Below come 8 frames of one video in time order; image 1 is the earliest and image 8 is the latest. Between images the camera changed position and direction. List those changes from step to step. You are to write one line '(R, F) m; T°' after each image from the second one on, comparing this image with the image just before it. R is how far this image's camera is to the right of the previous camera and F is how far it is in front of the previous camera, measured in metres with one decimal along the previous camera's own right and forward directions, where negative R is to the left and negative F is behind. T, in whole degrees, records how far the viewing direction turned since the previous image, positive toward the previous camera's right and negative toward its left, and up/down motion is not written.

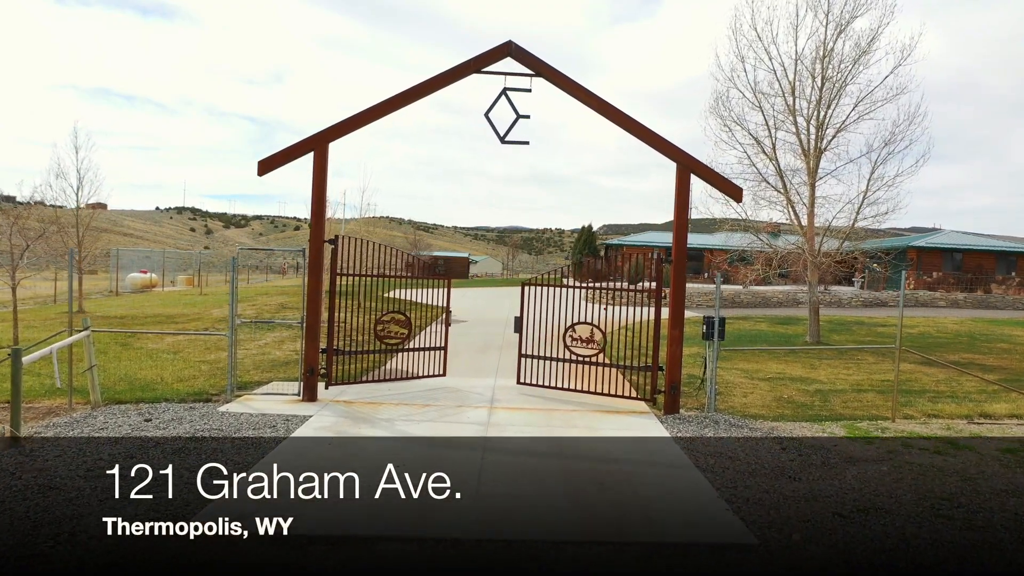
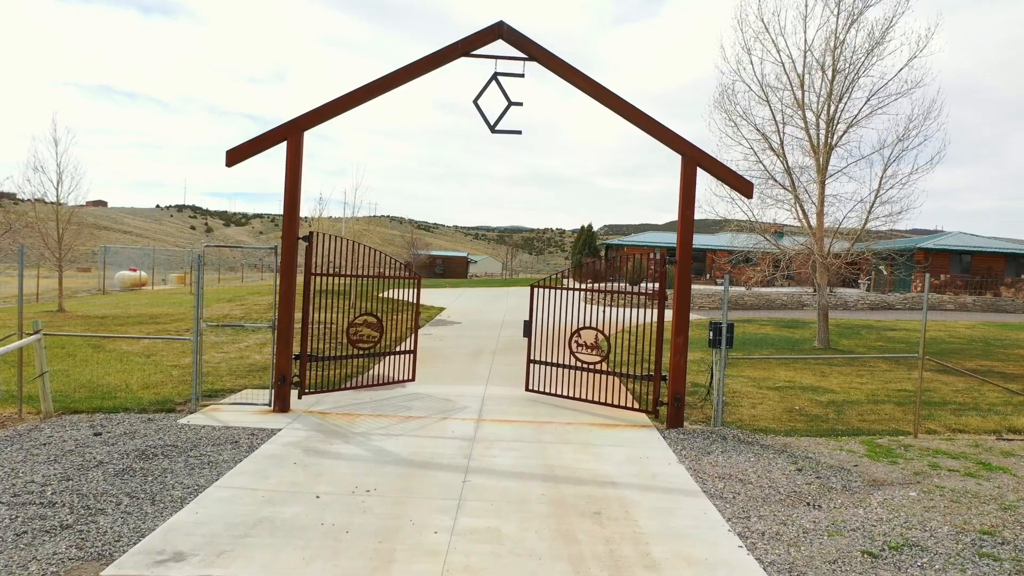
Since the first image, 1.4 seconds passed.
(+0.1, +0.6) m; 0°
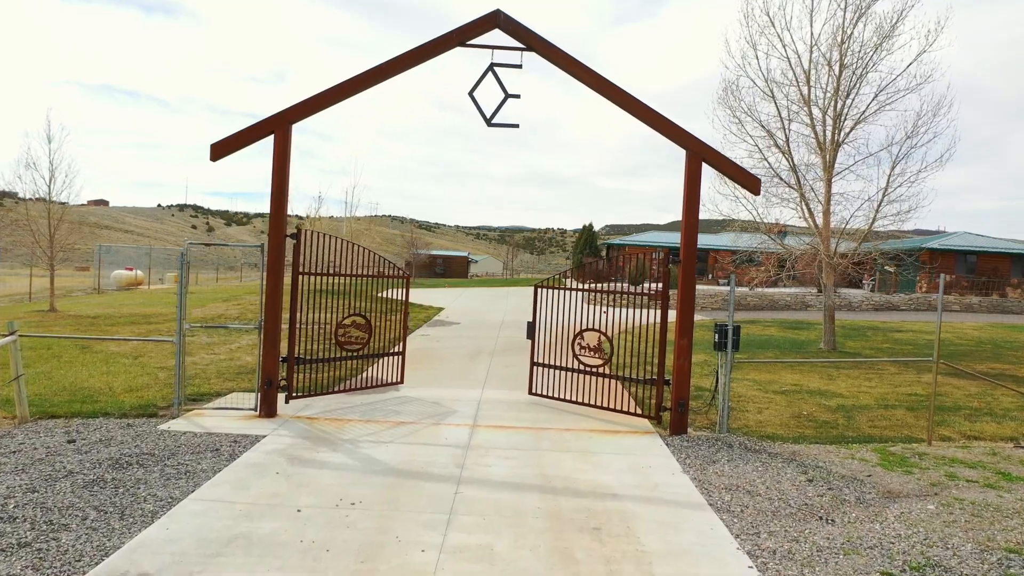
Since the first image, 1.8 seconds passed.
(0.0, +0.3) m; 0°
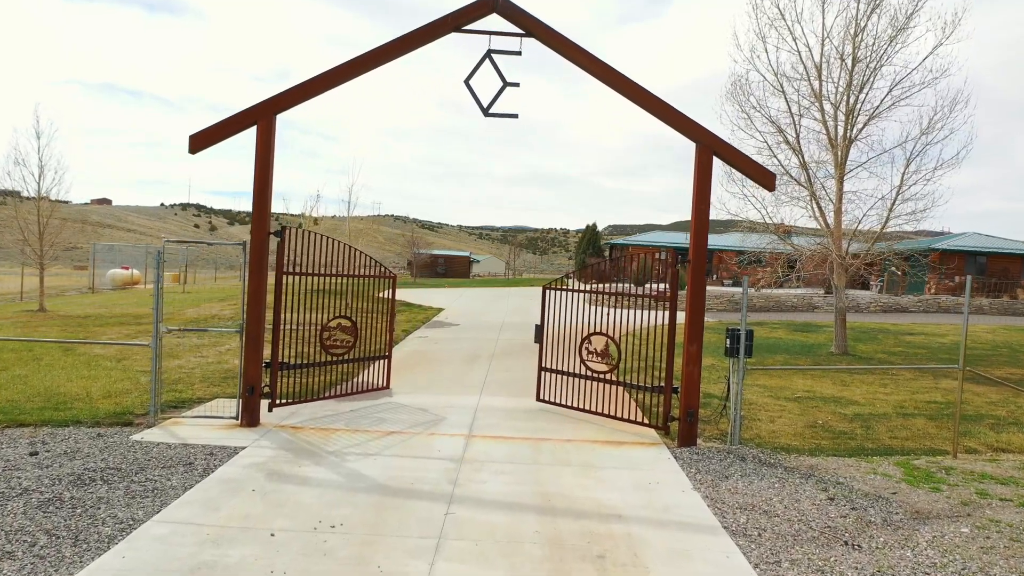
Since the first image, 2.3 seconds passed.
(0.0, +0.4) m; 0°
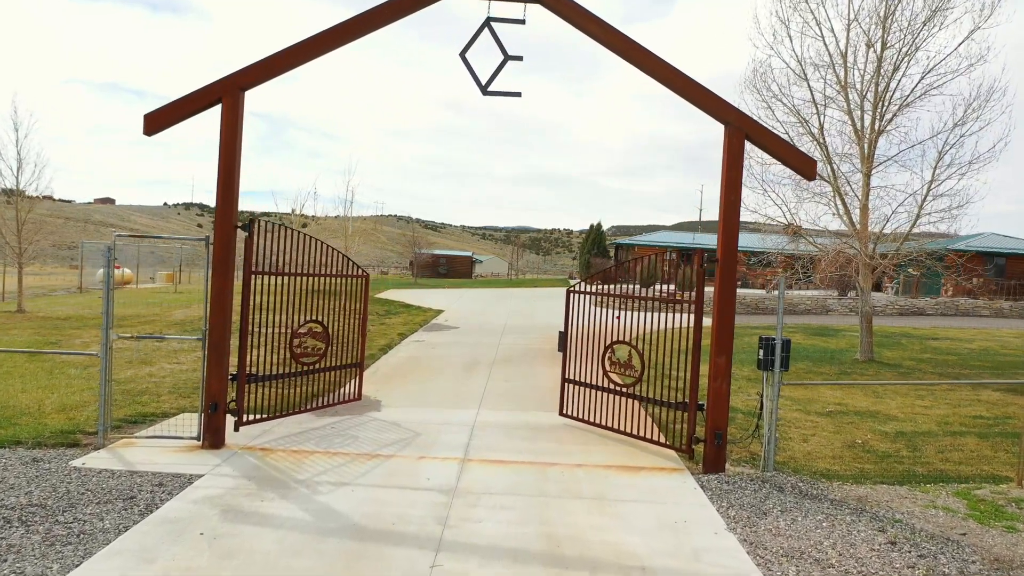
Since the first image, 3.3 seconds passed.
(0.0, +0.8) m; 0°
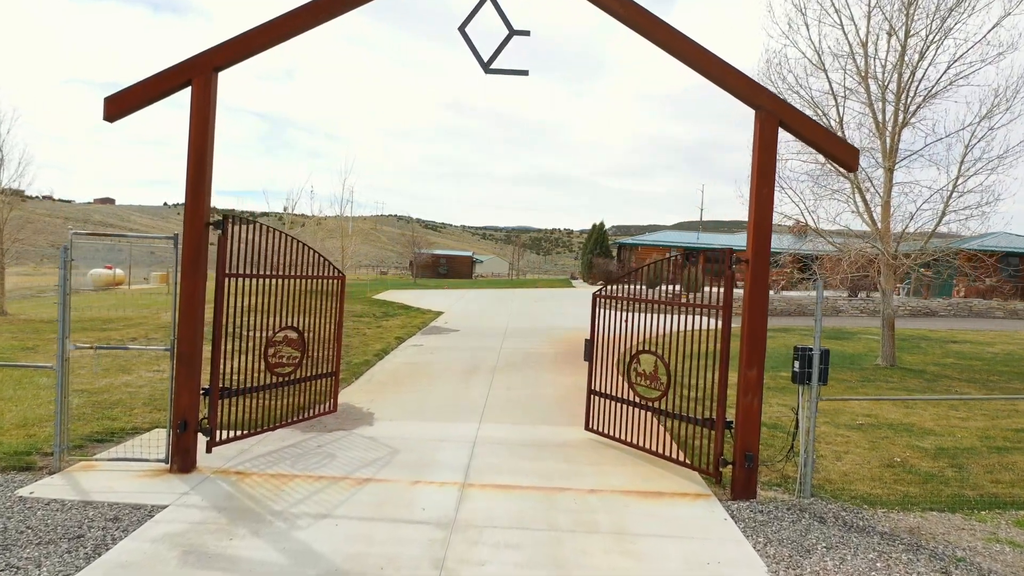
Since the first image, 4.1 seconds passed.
(0.0, +0.6) m; 0°
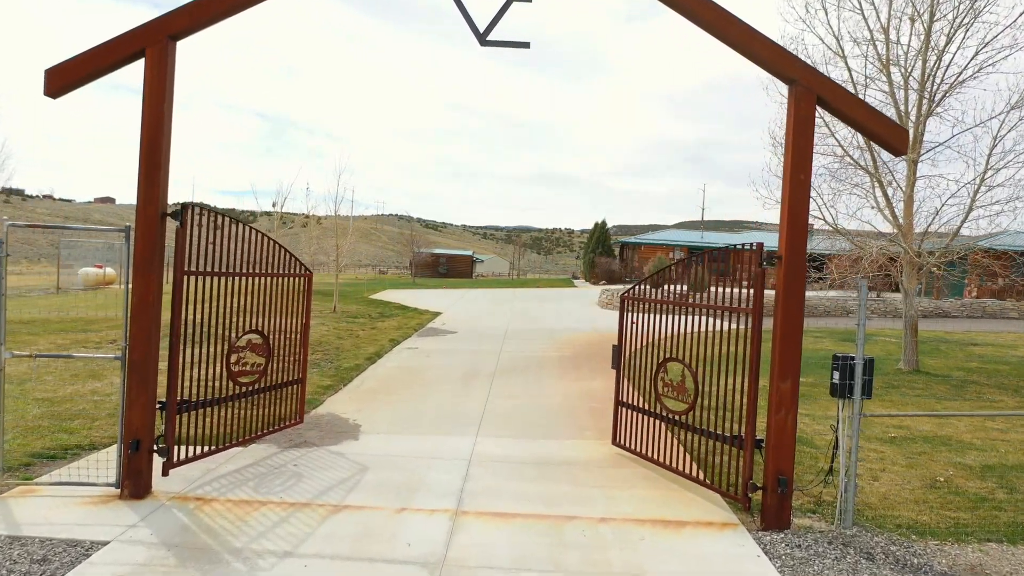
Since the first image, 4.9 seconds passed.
(0.0, +0.6) m; 0°
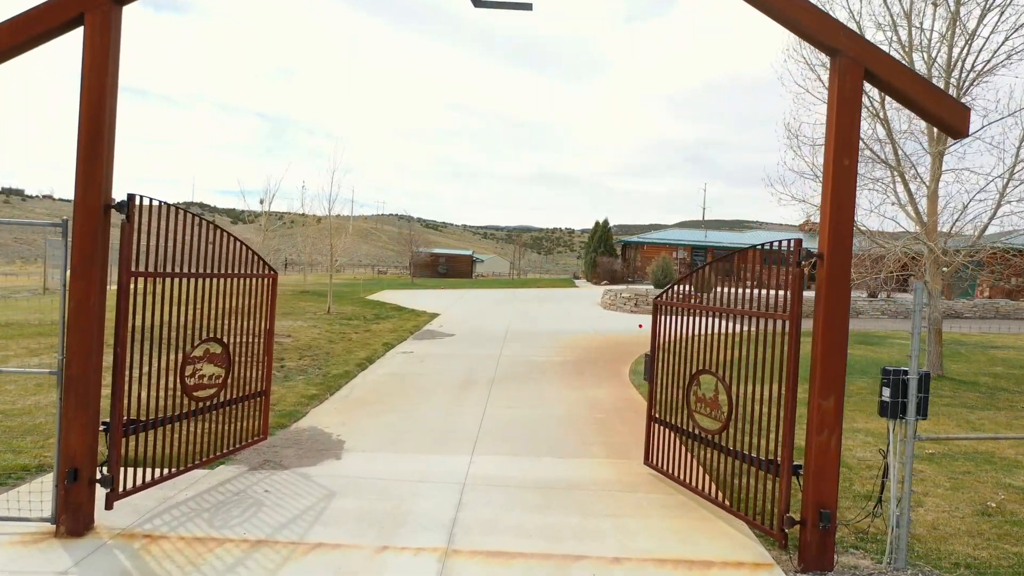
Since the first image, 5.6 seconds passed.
(0.0, +0.6) m; 0°
